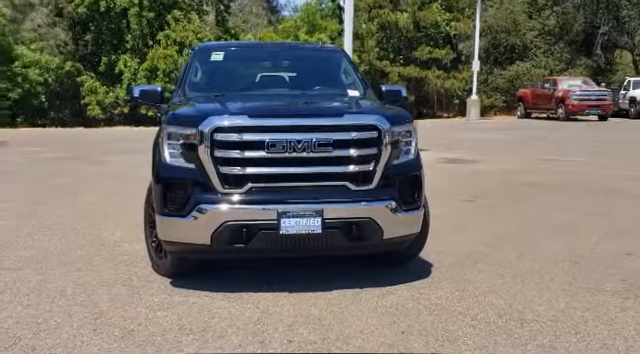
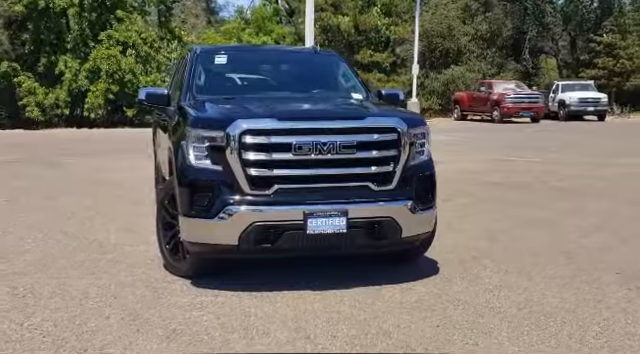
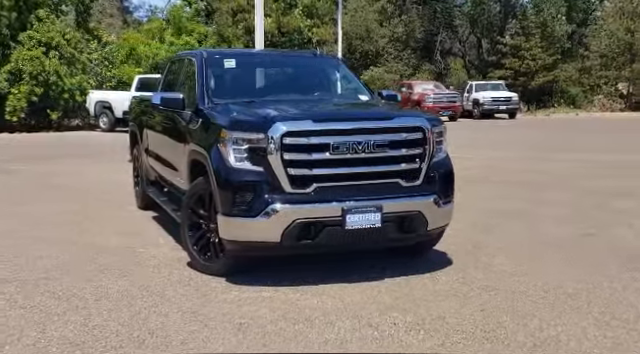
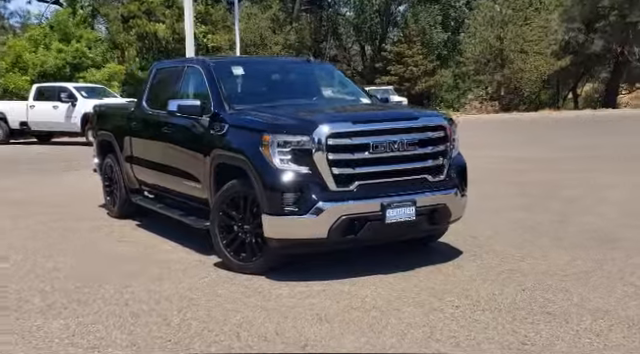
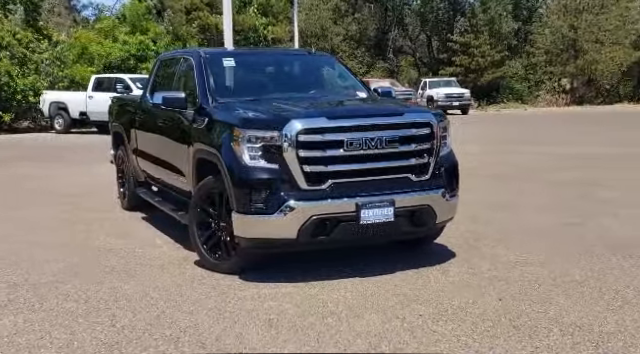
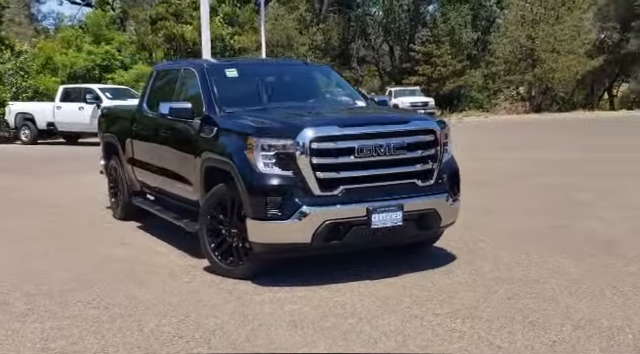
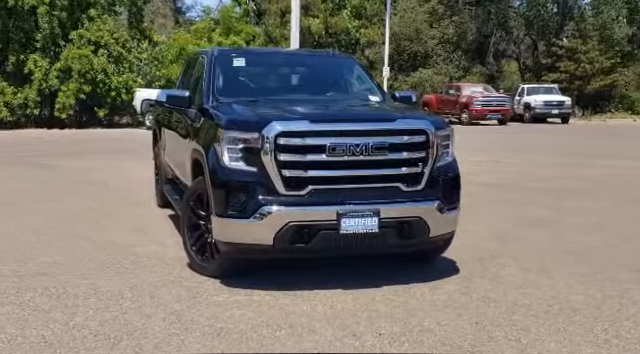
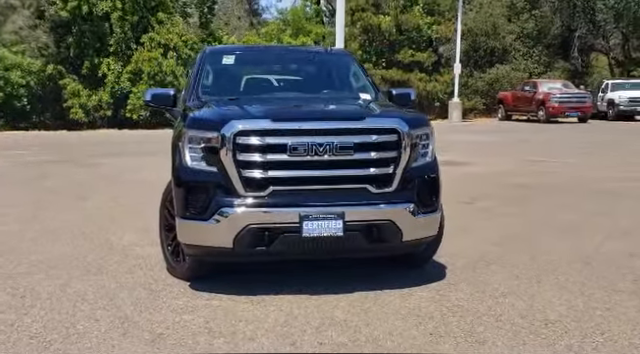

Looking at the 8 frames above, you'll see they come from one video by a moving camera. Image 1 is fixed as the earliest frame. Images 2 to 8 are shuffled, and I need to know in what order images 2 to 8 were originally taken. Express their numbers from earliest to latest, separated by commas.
8, 2, 7, 3, 5, 6, 4
